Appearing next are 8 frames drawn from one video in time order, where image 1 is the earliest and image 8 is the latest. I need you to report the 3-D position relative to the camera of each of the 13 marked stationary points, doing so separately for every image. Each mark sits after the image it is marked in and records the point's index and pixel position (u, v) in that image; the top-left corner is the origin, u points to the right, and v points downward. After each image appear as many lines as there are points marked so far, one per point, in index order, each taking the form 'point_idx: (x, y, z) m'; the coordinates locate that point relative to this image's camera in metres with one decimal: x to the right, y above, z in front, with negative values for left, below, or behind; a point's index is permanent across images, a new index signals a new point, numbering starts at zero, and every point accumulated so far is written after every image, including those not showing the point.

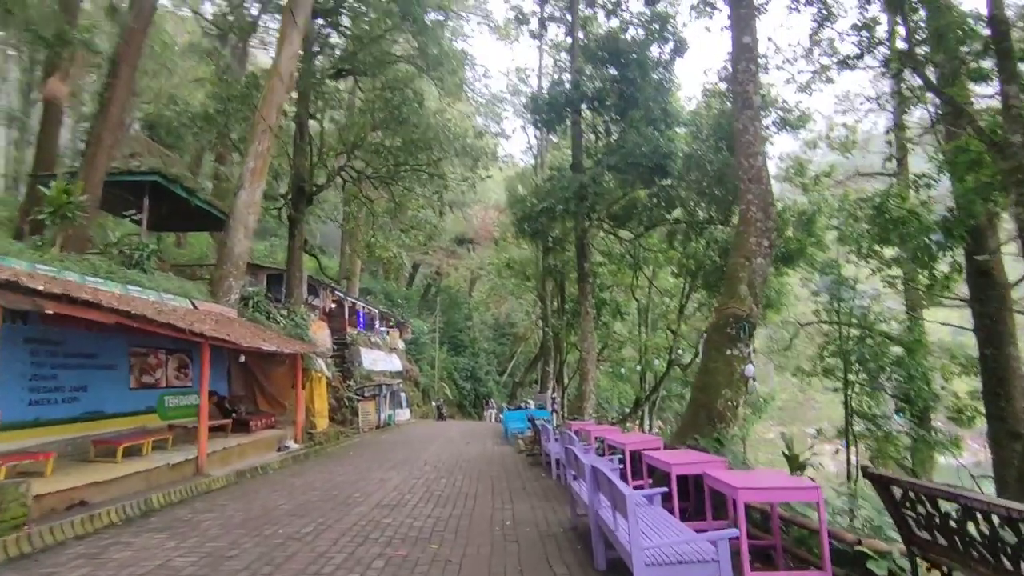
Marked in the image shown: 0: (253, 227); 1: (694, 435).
0: (-6.6, +1.6, +15.5) m
1: (+1.9, -1.5, +6.1) m
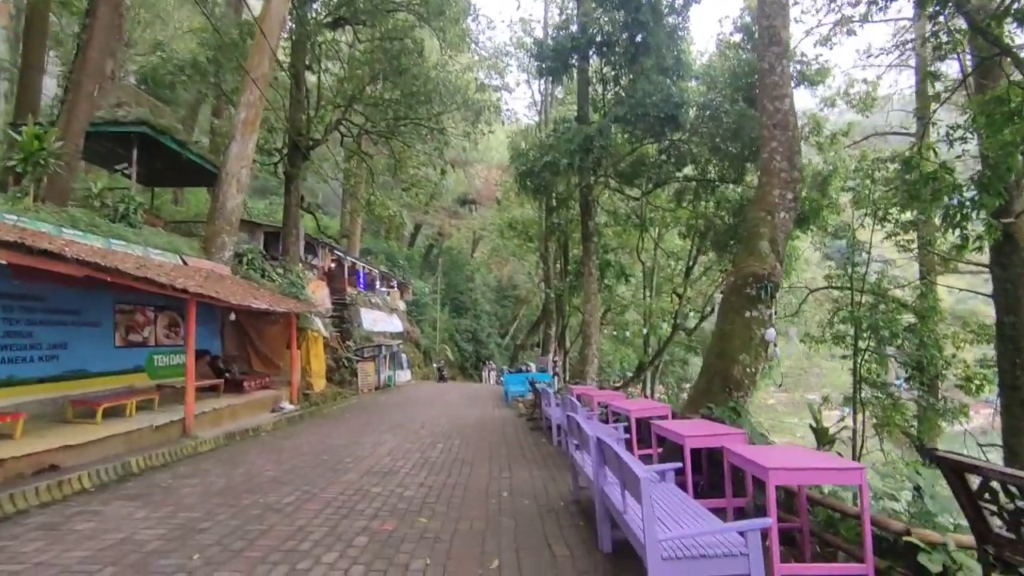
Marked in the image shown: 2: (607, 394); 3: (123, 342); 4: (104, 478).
0: (-6.5, +2.6, +14.8) m
1: (+1.9, -1.1, +5.7) m
2: (+1.5, -1.7, +9.6) m
3: (-6.6, -0.9, +10.3) m
4: (-4.3, -2.0, +6.3) m
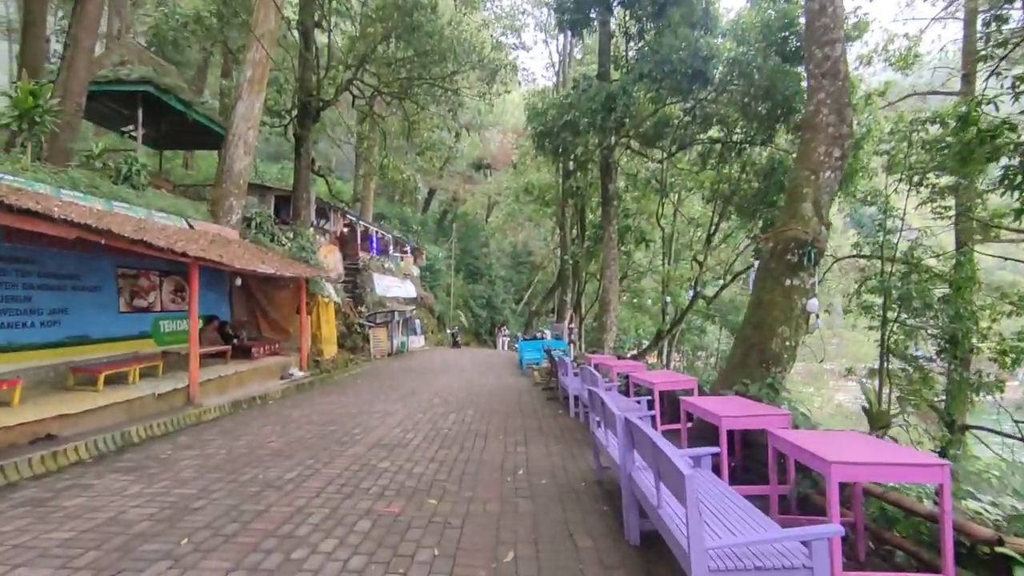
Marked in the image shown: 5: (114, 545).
0: (-6.2, +3.5, +14.4) m
1: (+2.0, -0.8, +5.2) m
2: (+1.7, -1.2, +9.2) m
3: (-6.4, -0.3, +10.0) m
4: (-4.1, -1.6, +6.1) m
5: (-2.4, -1.5, +3.6) m
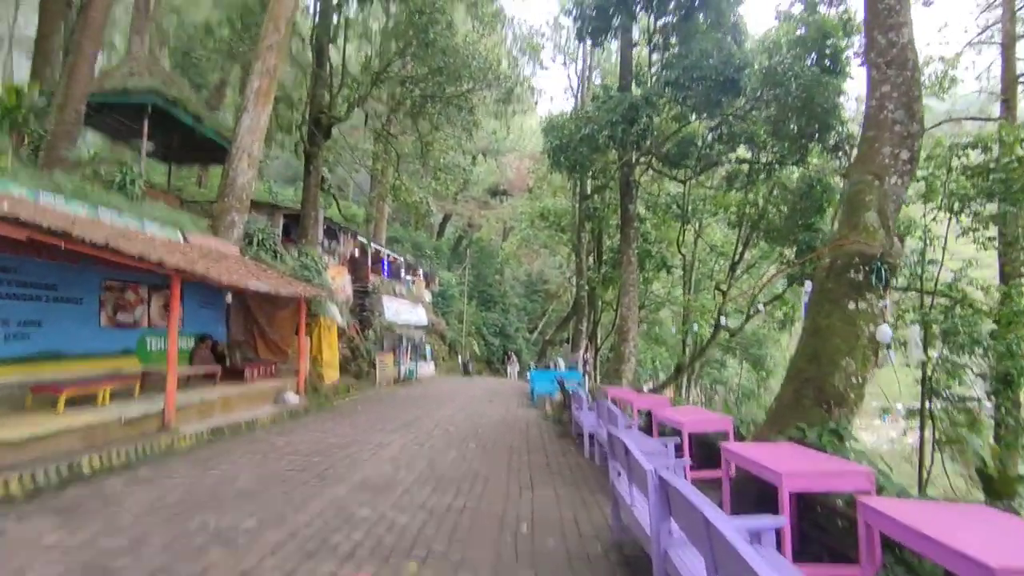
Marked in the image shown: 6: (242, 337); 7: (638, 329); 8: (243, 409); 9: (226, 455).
0: (-5.8, +3.0, +13.8) m
1: (+2.0, -0.9, +4.3) m
2: (+1.8, -1.5, +8.3) m
3: (-6.2, -0.5, +9.3) m
4: (-4.1, -1.7, +5.2) m
5: (-2.4, -1.5, +2.8) m
6: (-5.8, -1.1, +12.9) m
7: (+2.5, -0.8, +12.2) m
8: (-4.4, -2.0, +9.9) m
9: (-3.3, -1.9, +6.9) m
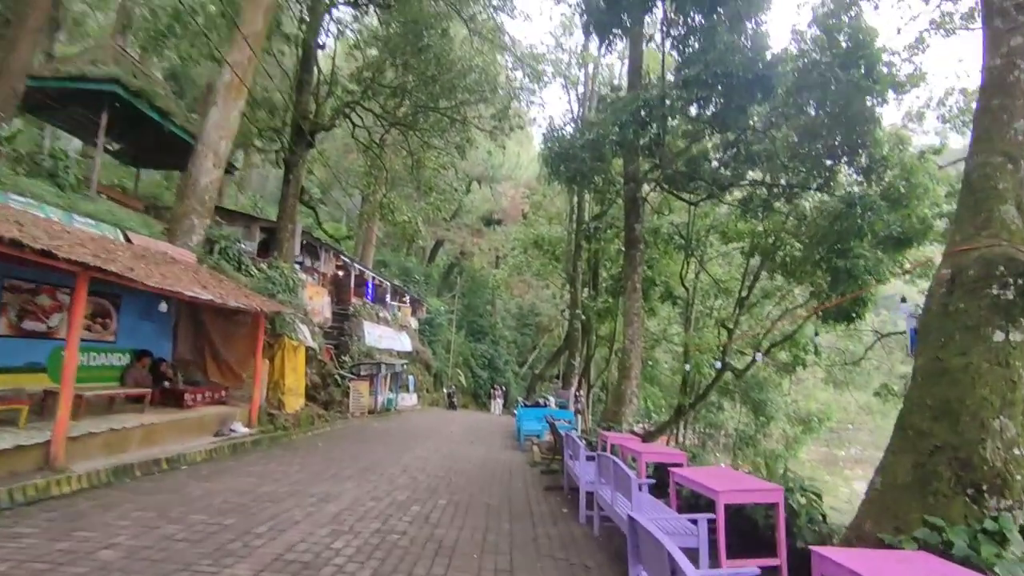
0: (-5.9, +2.7, +12.5) m
1: (+1.9, -1.0, +2.8) m
2: (+1.6, -1.8, +6.8) m
3: (-6.4, -0.5, +7.8) m
4: (-4.3, -1.6, +3.7) m
5: (-2.6, -1.4, +1.3) m
6: (-6.0, -1.3, +11.3) m
7: (+2.3, -1.4, +10.7) m
8: (-4.7, -2.1, +8.3) m
9: (-3.5, -1.9, +5.3) m
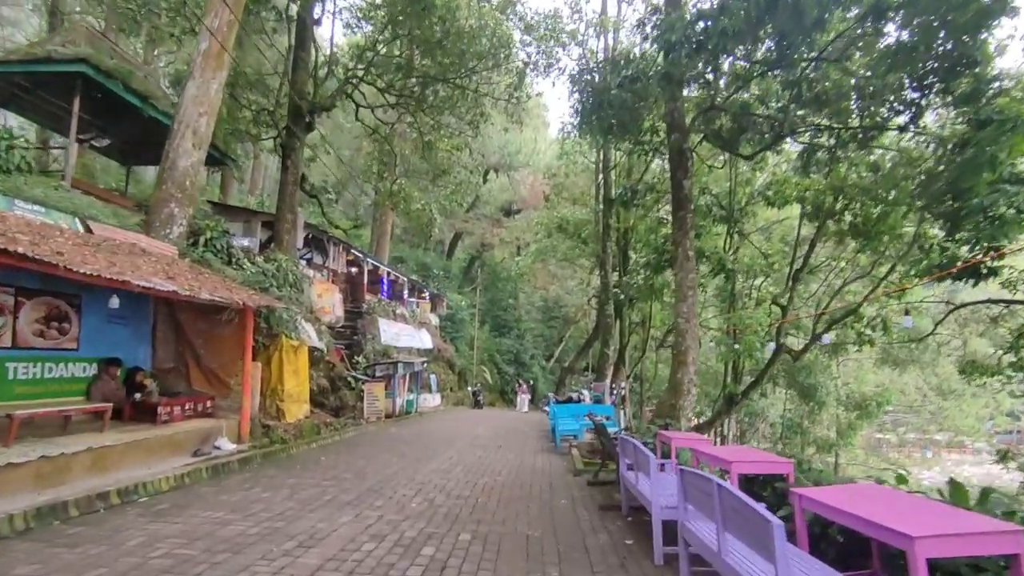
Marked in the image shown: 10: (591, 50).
0: (-5.6, +2.8, +11.0) m
1: (+2.1, -0.7, +1.1) m
2: (+2.0, -1.4, +5.0) m
3: (-6.1, -0.5, +6.3) m
4: (-4.0, -1.5, +2.2) m
5: (-2.4, -1.2, -0.3) m
6: (-5.5, -1.2, +9.9) m
7: (+2.8, -0.9, +9.0) m
8: (-4.3, -2.0, +6.8) m
9: (-3.2, -1.8, +3.8) m
10: (+2.5, +7.9, +19.5) m
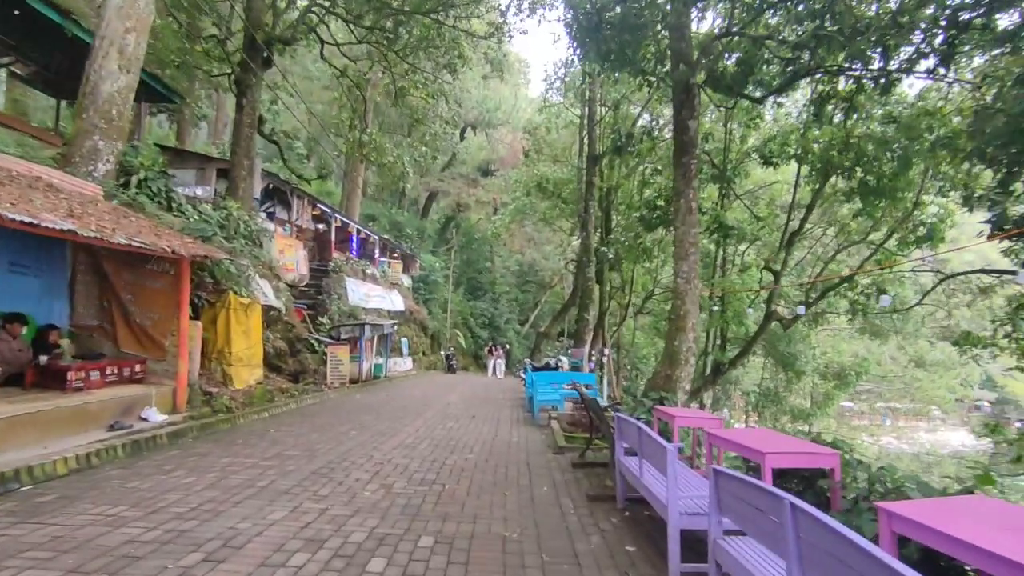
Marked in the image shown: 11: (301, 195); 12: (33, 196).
0: (-5.9, +3.6, +9.5) m
1: (+2.1, -0.5, +0.1) m
2: (+1.8, -1.0, +4.1) m
3: (-6.2, 0.0, +5.0) m
4: (-4.1, -1.2, +0.9) m
5: (-2.4, -1.1, -1.5) m
6: (-5.9, -0.5, +8.5) m
7: (+2.4, -0.3, +8.0) m
8: (-4.5, -1.4, +5.6) m
9: (-3.3, -1.4, +2.6) m
10: (+1.9, +9.0, +18.0) m
11: (-6.7, +3.0, +19.3) m
12: (-5.0, +0.9, +6.4) m
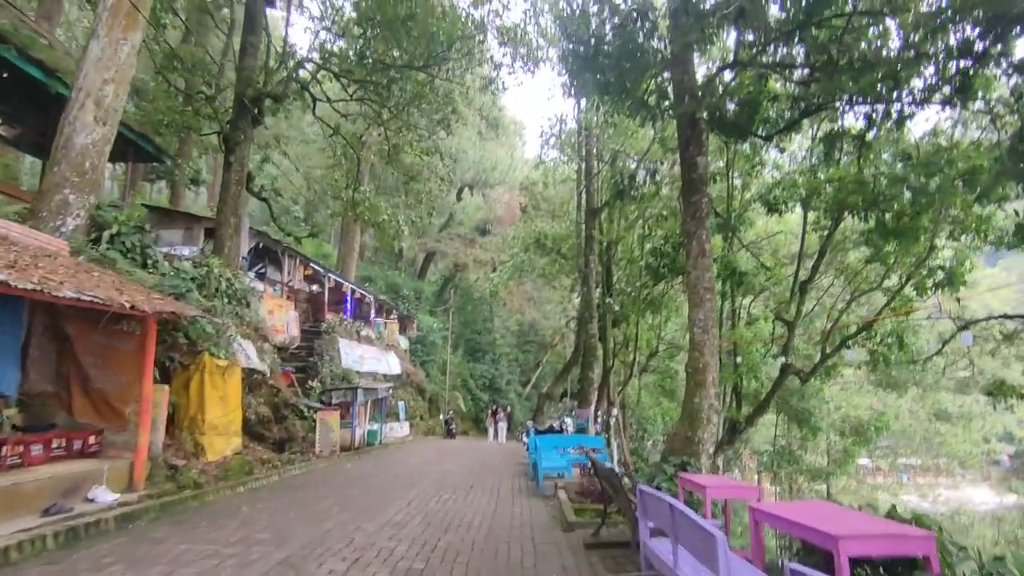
0: (-6.0, +2.7, +9.0) m
1: (+2.1, -0.3, -0.7) m
2: (+1.8, -1.2, +3.2) m
3: (-6.2, -0.4, +4.2) m
4: (-4.0, -1.2, +0.1) m
5: (-2.4, -0.8, -2.3) m
6: (-5.9, -1.3, +7.7) m
7: (+2.4, -0.9, +7.2) m
8: (-4.5, -1.9, +4.7) m
9: (-3.3, -1.6, +1.7) m
10: (+1.7, +7.4, +18.1) m
11: (-6.8, +1.1, +18.8) m
12: (-5.1, +0.4, +5.7) m
